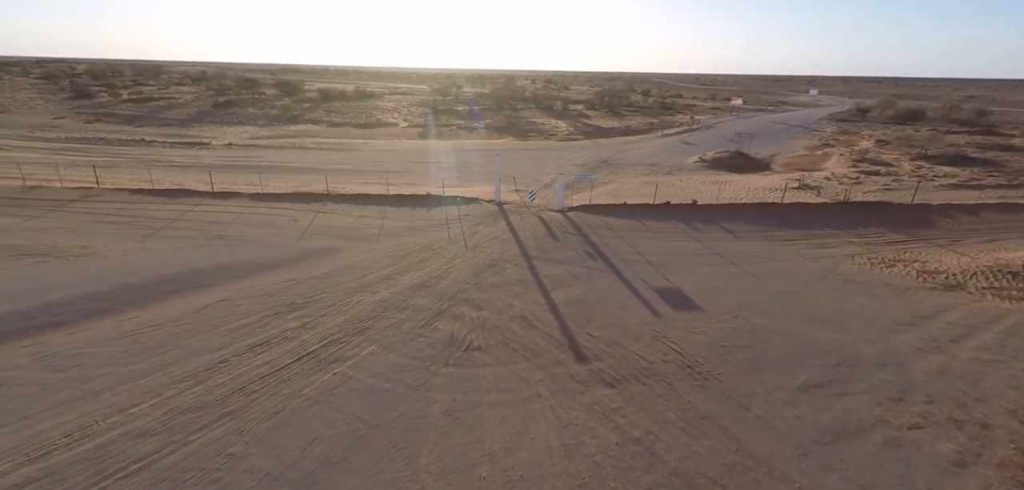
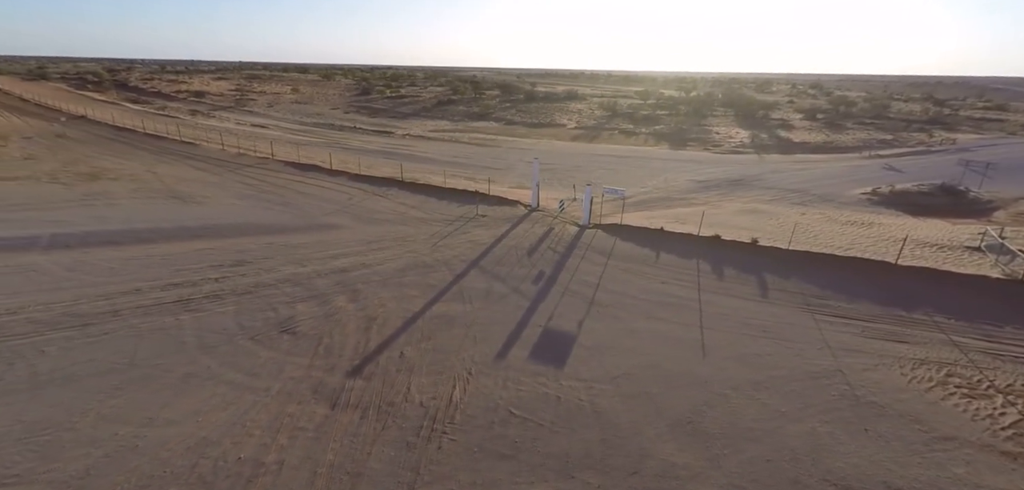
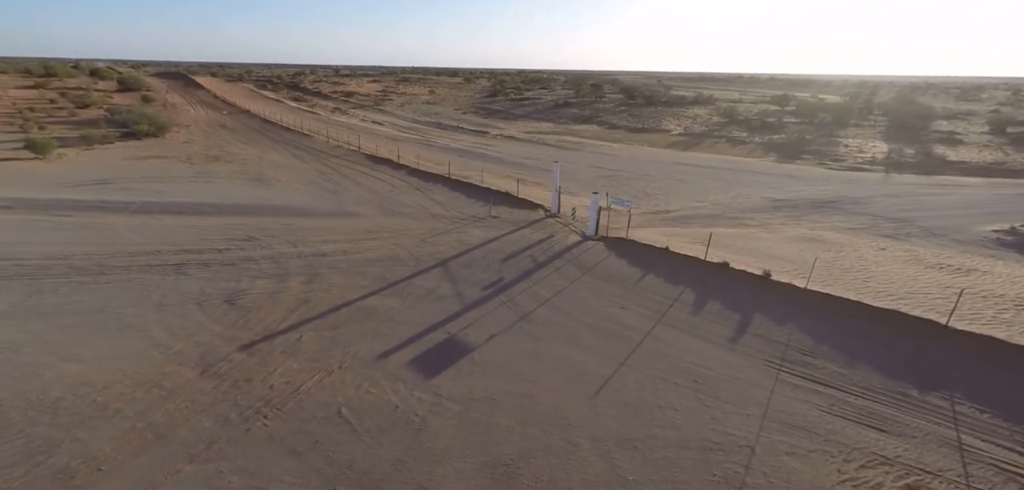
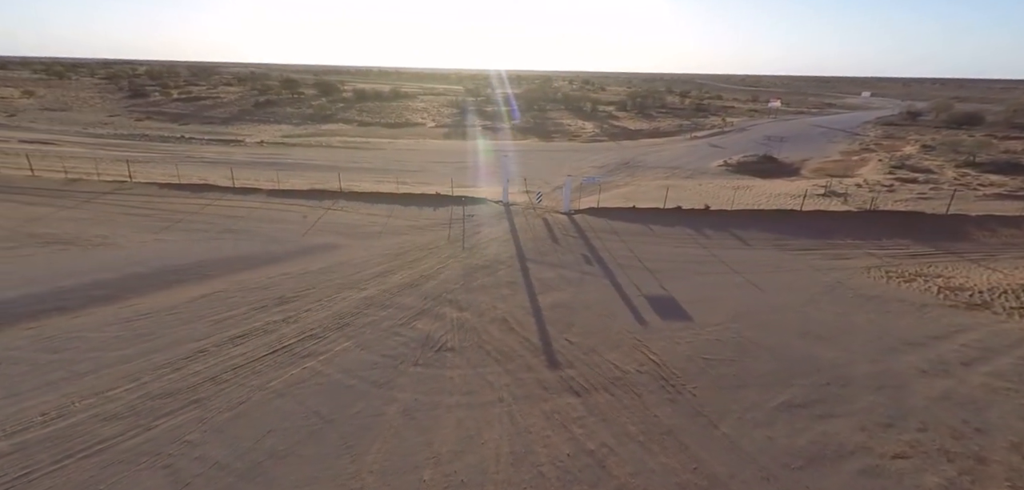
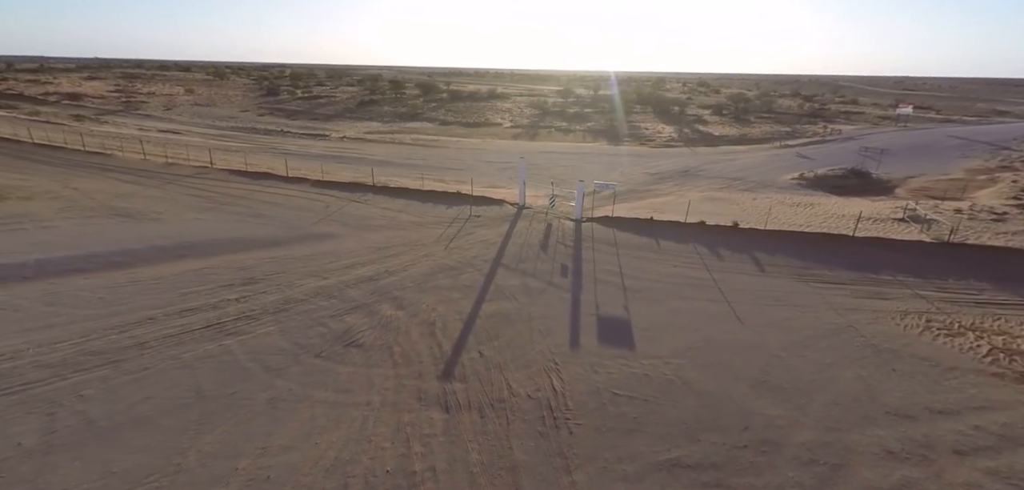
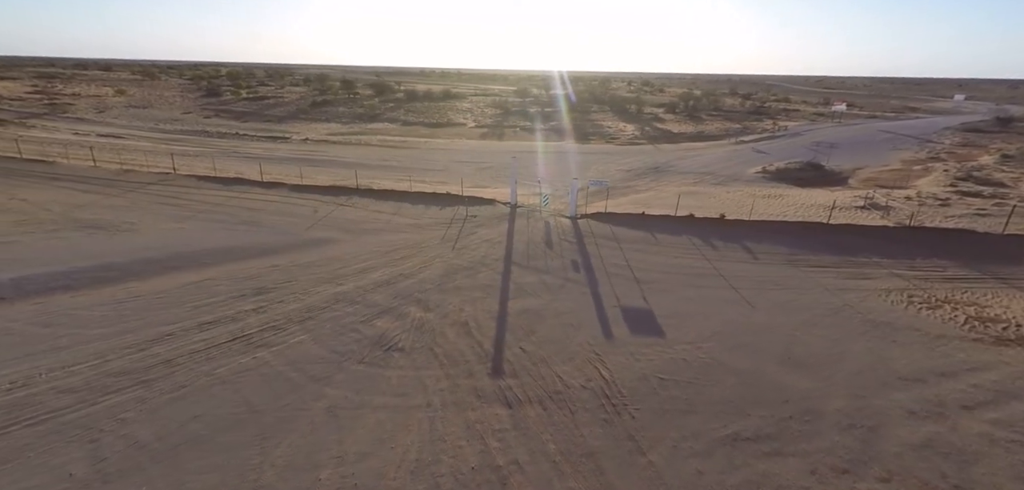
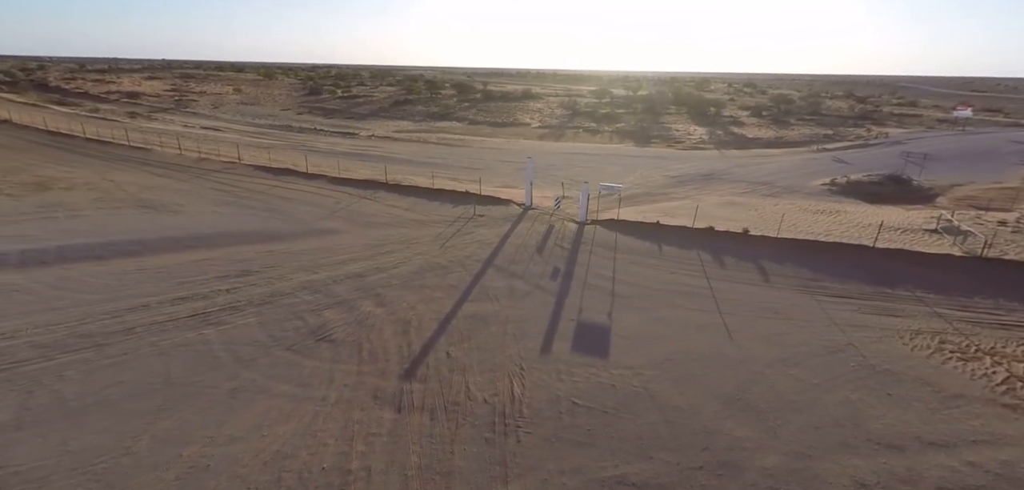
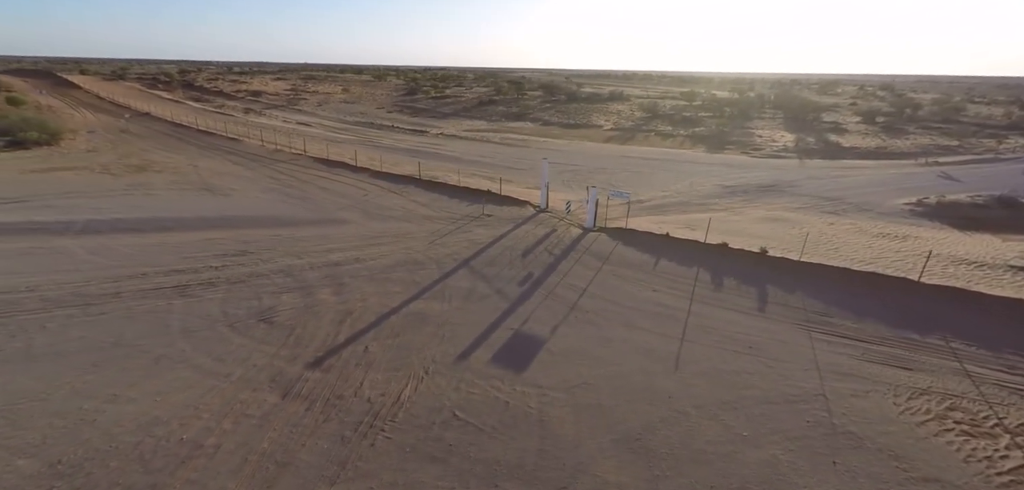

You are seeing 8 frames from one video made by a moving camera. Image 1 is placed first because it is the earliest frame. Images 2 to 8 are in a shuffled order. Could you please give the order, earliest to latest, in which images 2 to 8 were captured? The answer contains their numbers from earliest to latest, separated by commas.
4, 6, 5, 7, 2, 8, 3
